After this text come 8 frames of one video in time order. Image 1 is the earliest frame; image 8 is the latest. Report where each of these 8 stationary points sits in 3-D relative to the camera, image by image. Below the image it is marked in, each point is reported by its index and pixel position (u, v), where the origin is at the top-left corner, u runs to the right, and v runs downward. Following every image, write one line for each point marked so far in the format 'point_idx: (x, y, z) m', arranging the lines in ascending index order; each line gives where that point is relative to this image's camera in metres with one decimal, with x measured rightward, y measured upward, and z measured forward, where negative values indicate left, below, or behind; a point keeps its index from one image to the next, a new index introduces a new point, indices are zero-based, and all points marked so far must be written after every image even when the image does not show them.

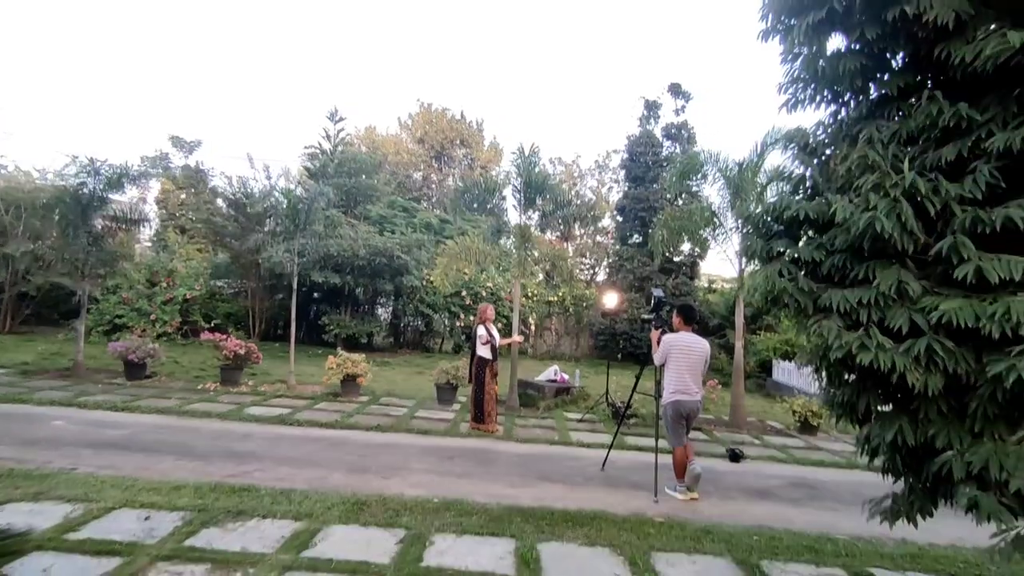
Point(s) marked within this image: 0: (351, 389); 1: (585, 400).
0: (-2.2, -1.4, +7.9) m
1: (+1.1, -1.7, +8.6) m
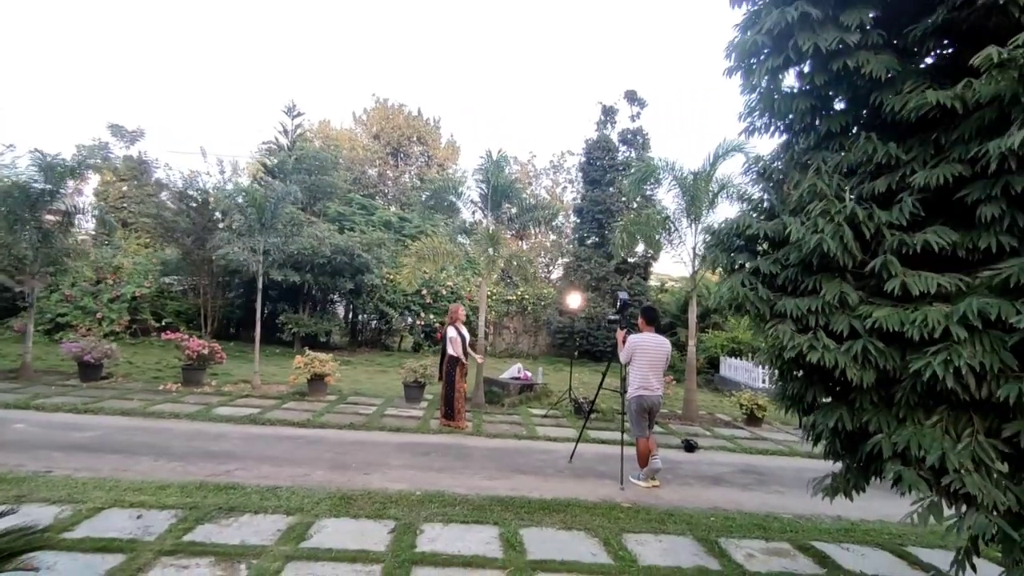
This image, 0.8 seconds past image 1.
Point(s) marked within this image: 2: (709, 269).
0: (-2.7, -1.4, +7.9) m
1: (+0.5, -1.7, +8.9) m
2: (+1.0, +0.1, +3.0) m
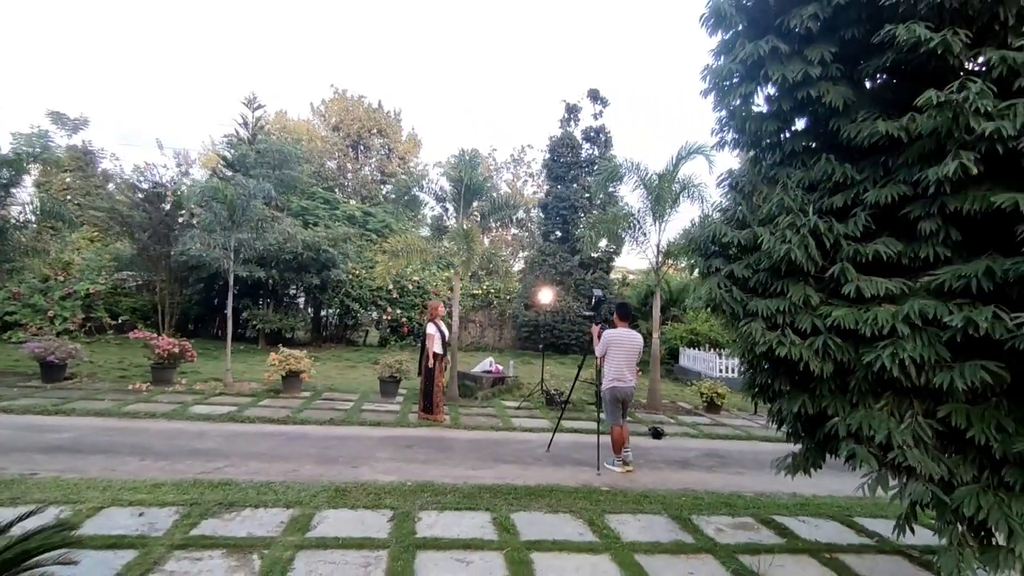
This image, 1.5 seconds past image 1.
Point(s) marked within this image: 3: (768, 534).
0: (-3.0, -1.3, +8.0) m
1: (+0.1, -1.6, +9.2) m
2: (+1.0, +0.1, +3.3) m
3: (+1.8, -1.7, +3.9) m
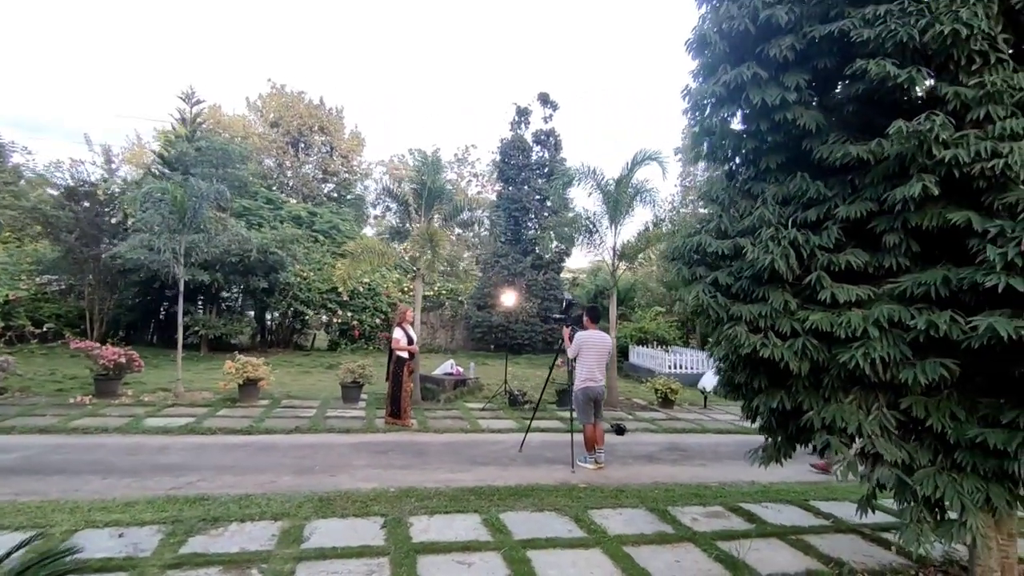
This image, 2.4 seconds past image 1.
0: (-3.5, -1.4, +7.8) m
1: (-0.5, -1.7, +9.3) m
2: (+1.0, +0.1, +3.5) m
3: (+1.7, -1.7, +4.2) m
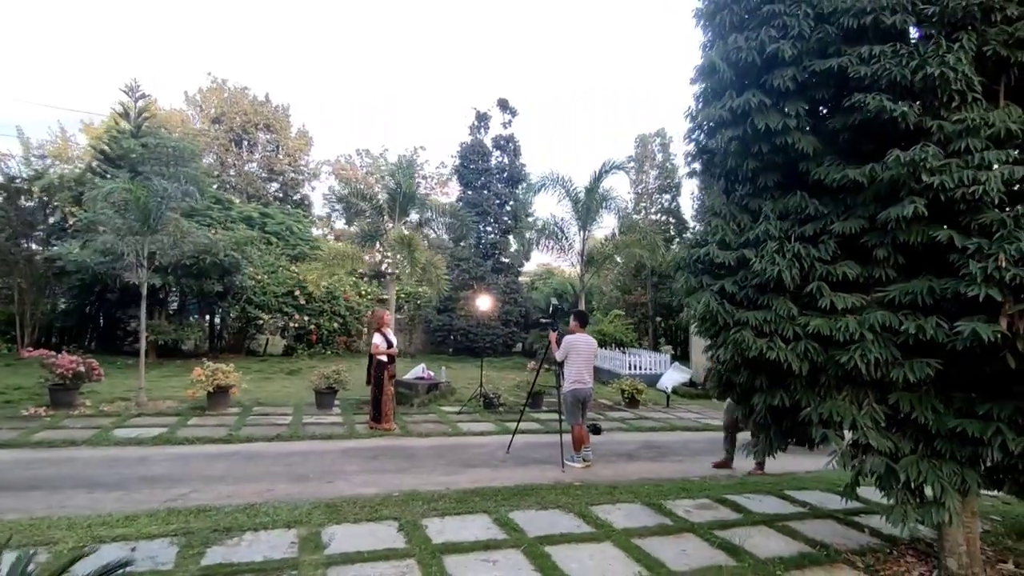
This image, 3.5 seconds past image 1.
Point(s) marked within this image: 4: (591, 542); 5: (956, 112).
0: (-3.8, -1.5, +7.5) m
1: (-1.0, -1.7, +9.3) m
2: (+1.1, 0.0, +3.8) m
3: (+1.7, -1.8, +4.5) m
4: (+0.5, -1.7, +3.7) m
5: (+2.2, +0.9, +2.9) m
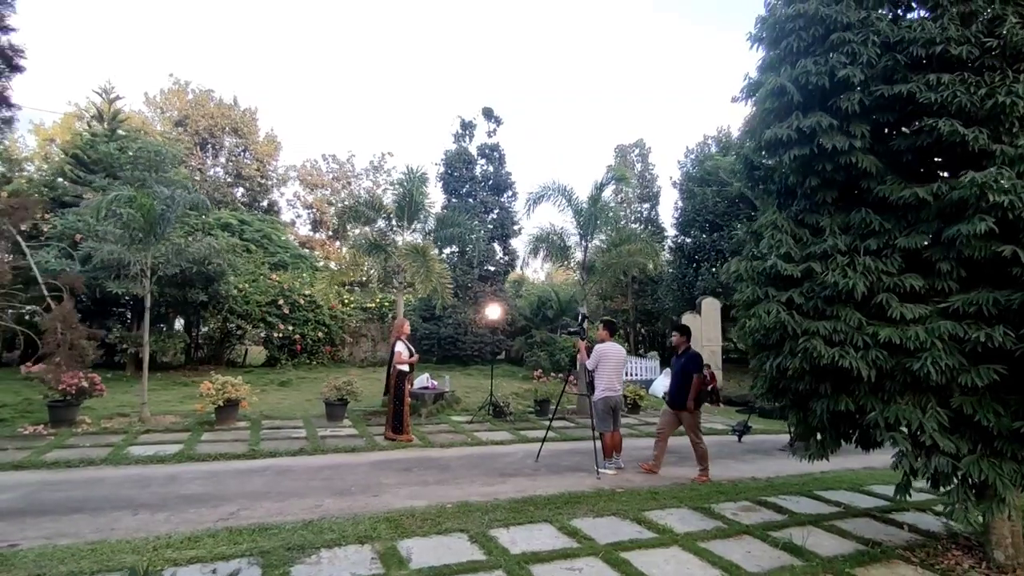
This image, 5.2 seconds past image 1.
0: (-3.6, -1.6, +7.3) m
1: (-0.9, -1.9, +9.3) m
2: (+1.6, -0.1, +3.9) m
3: (+2.1, -1.9, +4.7) m
4: (+1.0, -1.7, +3.8) m
5: (+2.8, +0.8, +3.1) m
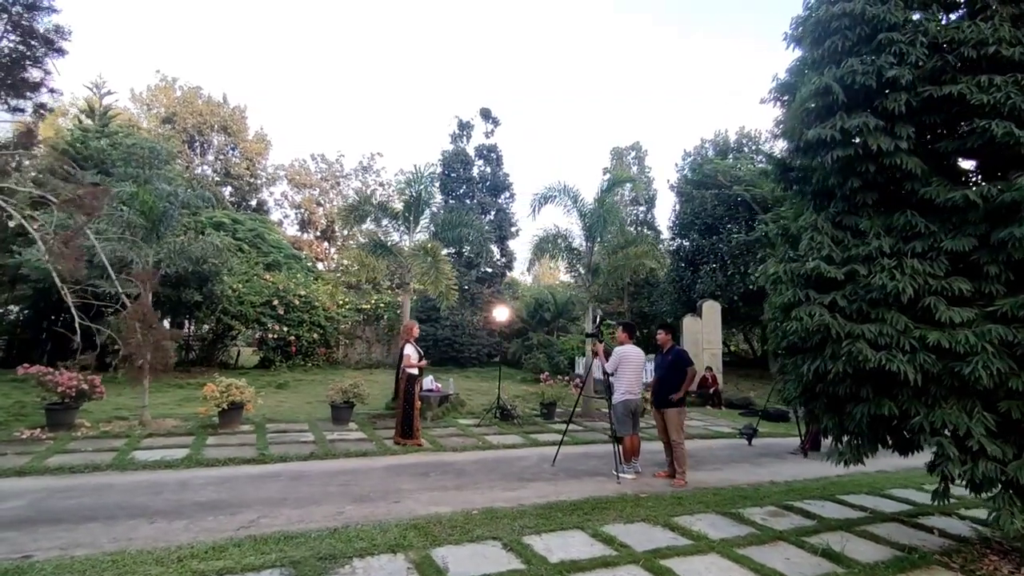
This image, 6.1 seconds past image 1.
0: (-3.5, -1.6, +7.1) m
1: (-0.8, -1.9, +9.2) m
2: (+1.8, -0.1, +3.9) m
3: (+2.3, -1.9, +4.7) m
4: (+1.2, -1.8, +3.8) m
5: (+3.0, +0.8, +3.1) m
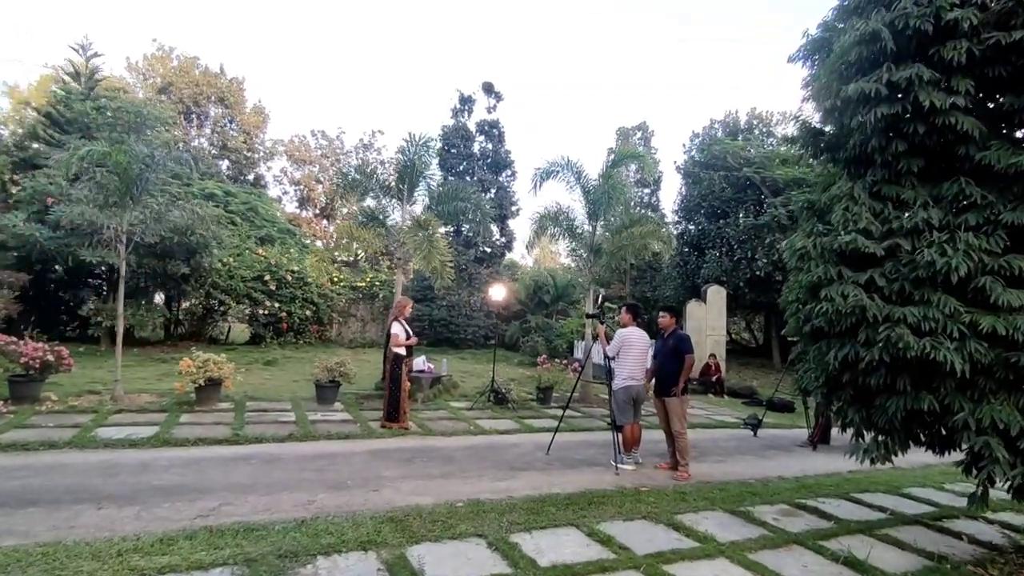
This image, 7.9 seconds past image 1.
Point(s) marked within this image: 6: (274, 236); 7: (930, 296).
0: (-3.5, -1.3, +6.7) m
1: (-0.9, -1.5, +8.8) m
2: (+1.8, +0.1, +3.4) m
3: (+2.3, -1.7, +4.3) m
4: (+1.2, -1.6, +3.4) m
5: (+3.0, +0.9, +2.6) m
6: (-6.6, +1.4, +15.8) m
7: (+2.2, 0.0, +3.0) m
